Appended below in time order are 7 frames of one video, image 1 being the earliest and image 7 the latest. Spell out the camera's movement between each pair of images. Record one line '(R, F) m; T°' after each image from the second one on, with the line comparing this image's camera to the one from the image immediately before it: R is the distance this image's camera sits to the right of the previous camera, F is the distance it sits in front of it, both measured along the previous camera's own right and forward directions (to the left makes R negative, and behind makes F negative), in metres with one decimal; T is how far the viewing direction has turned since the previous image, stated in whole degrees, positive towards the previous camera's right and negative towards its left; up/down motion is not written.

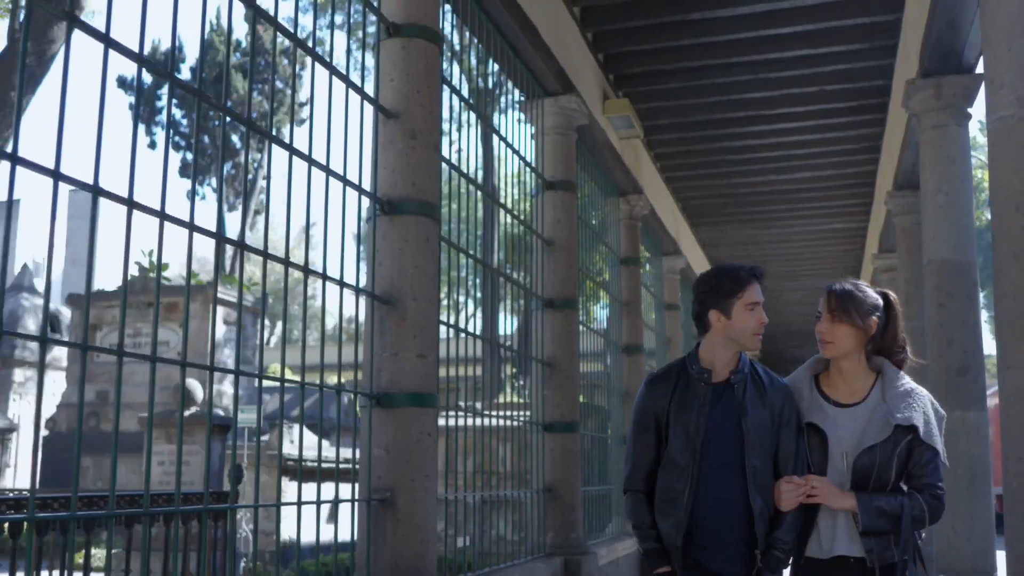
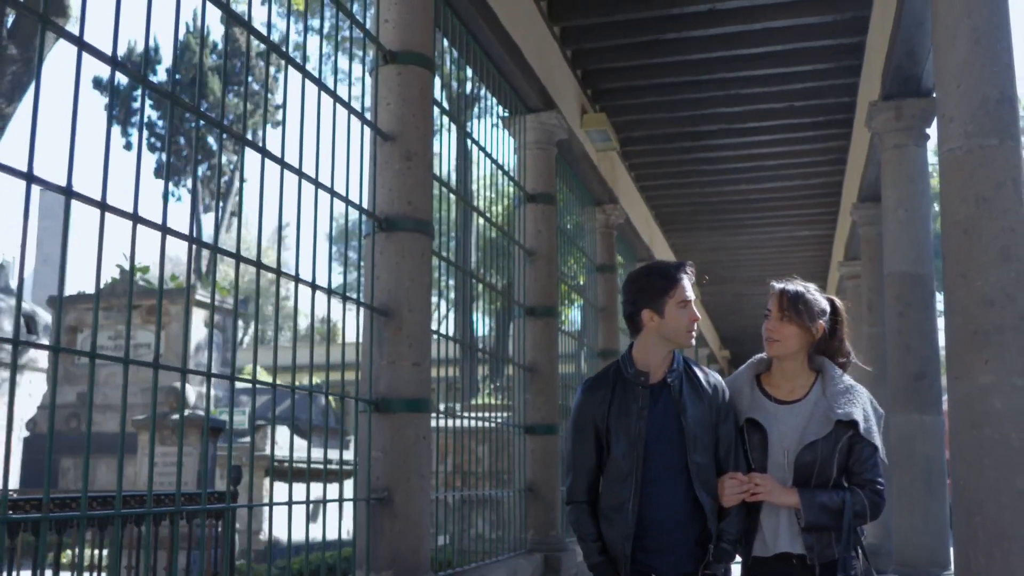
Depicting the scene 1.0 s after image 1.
(-0.1, -0.3) m; +1°
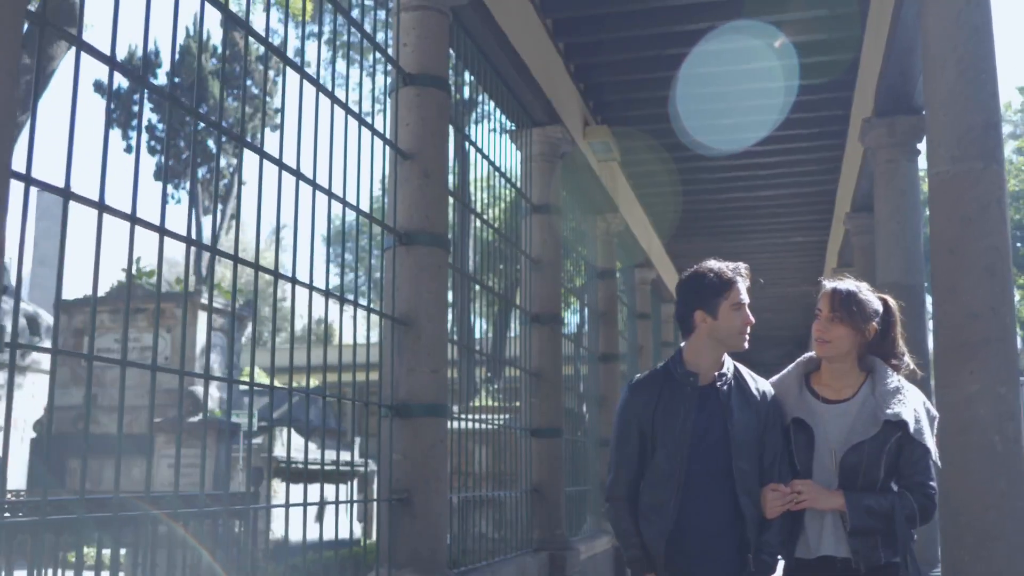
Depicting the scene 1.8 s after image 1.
(-0.1, -0.3) m; 0°
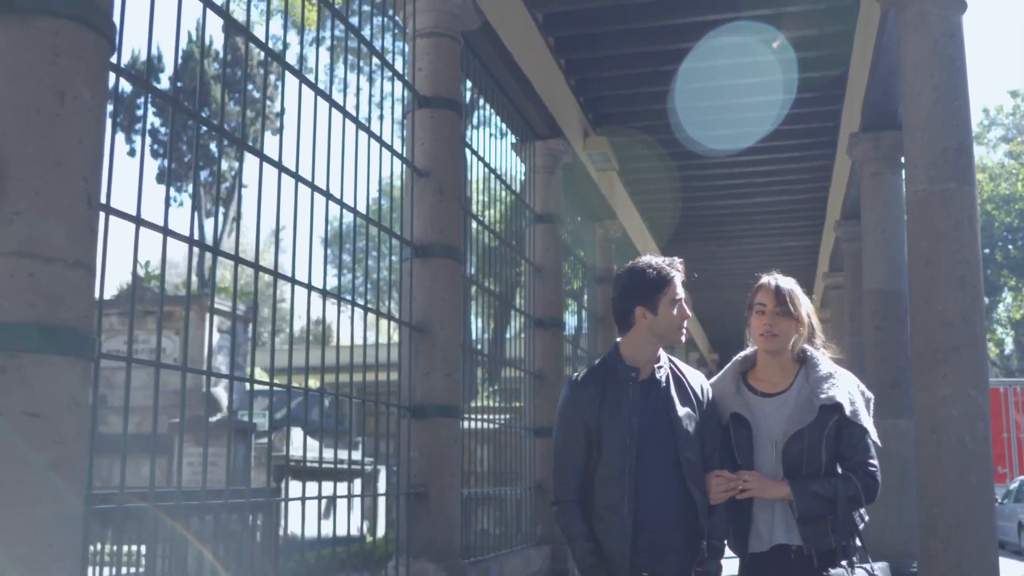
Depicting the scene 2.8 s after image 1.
(-0.1, -0.4) m; 0°
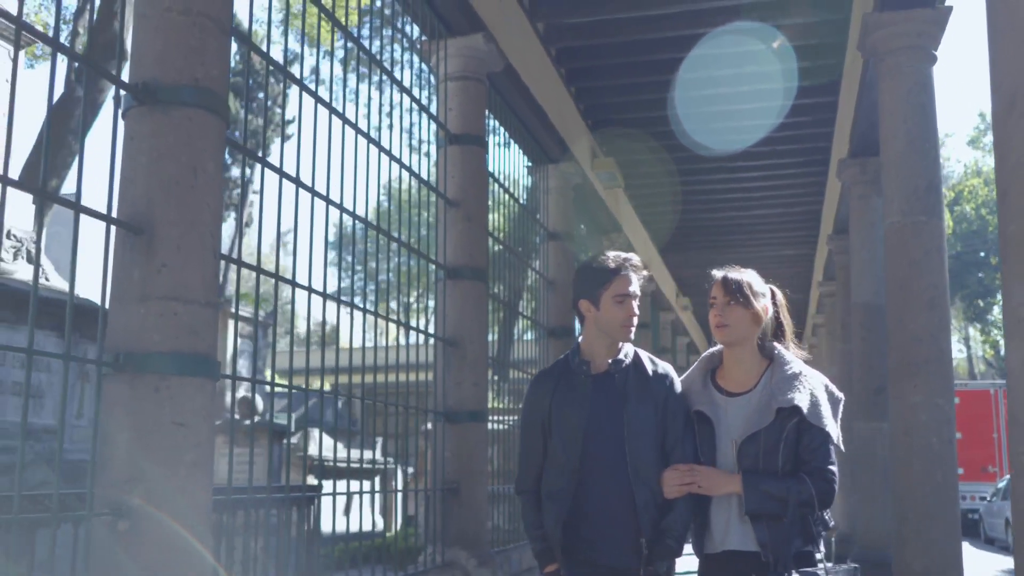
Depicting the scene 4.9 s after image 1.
(-0.1, -0.6) m; 0°
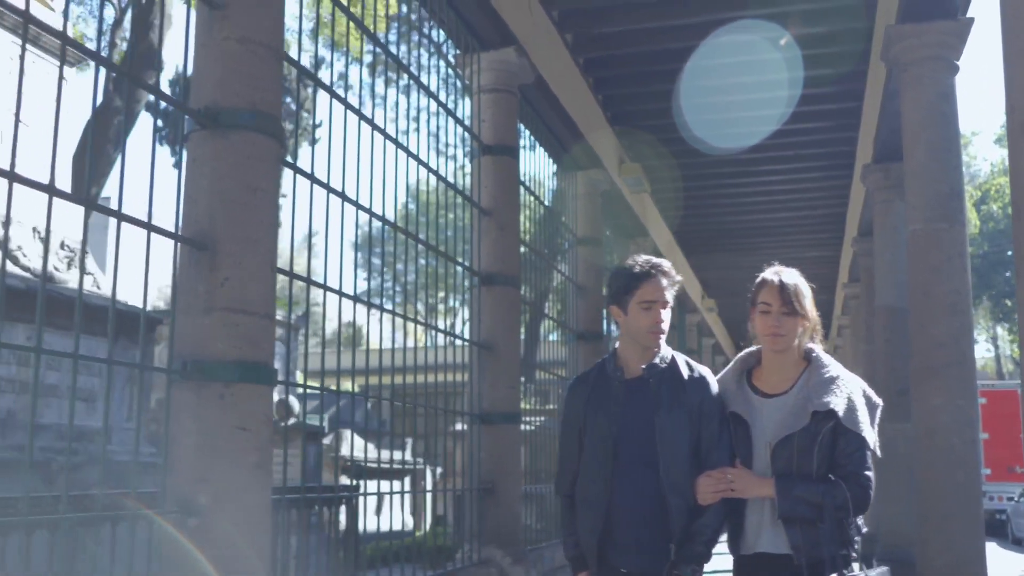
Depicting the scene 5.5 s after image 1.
(0.0, -0.2) m; -1°
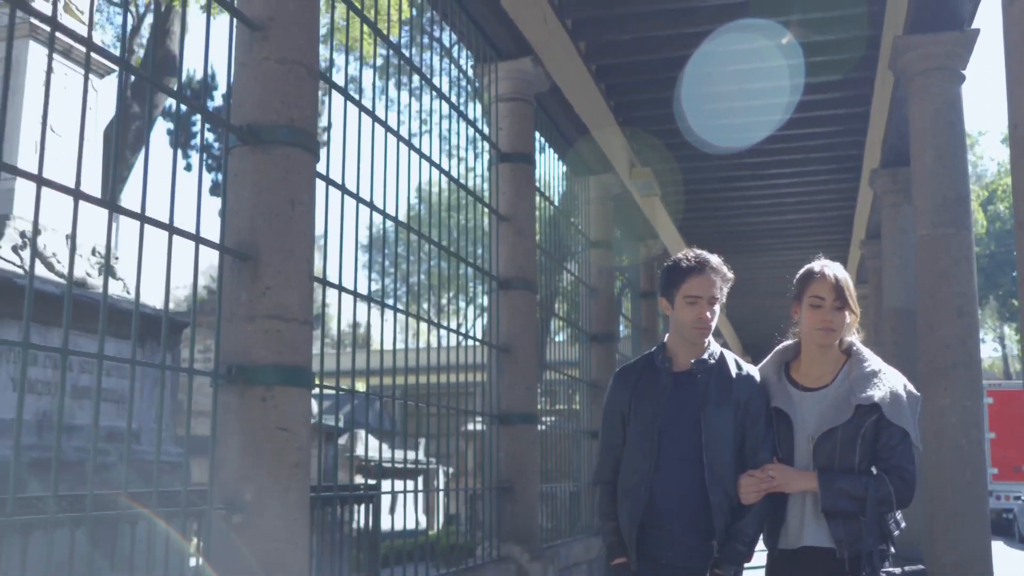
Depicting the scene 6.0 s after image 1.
(-0.1, -0.2) m; 0°
